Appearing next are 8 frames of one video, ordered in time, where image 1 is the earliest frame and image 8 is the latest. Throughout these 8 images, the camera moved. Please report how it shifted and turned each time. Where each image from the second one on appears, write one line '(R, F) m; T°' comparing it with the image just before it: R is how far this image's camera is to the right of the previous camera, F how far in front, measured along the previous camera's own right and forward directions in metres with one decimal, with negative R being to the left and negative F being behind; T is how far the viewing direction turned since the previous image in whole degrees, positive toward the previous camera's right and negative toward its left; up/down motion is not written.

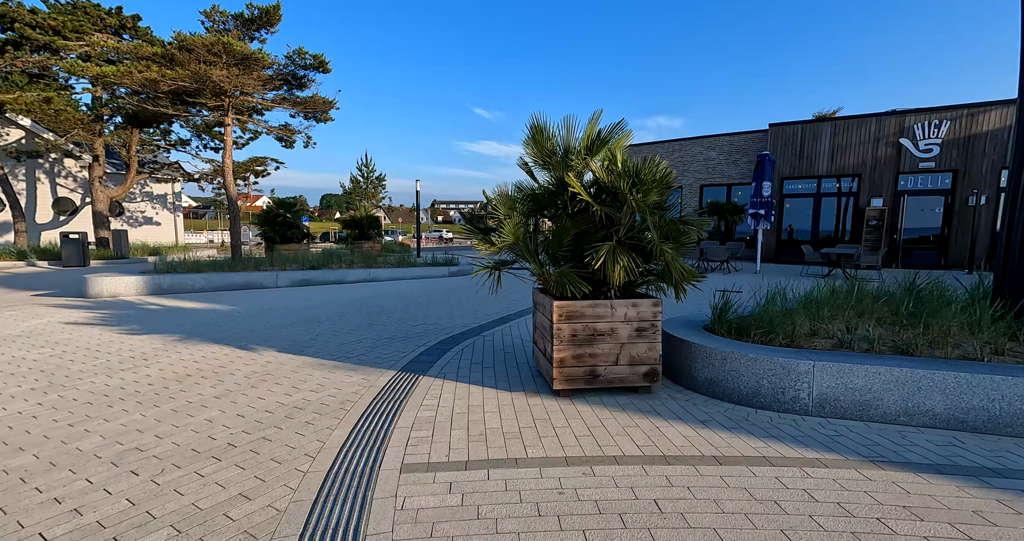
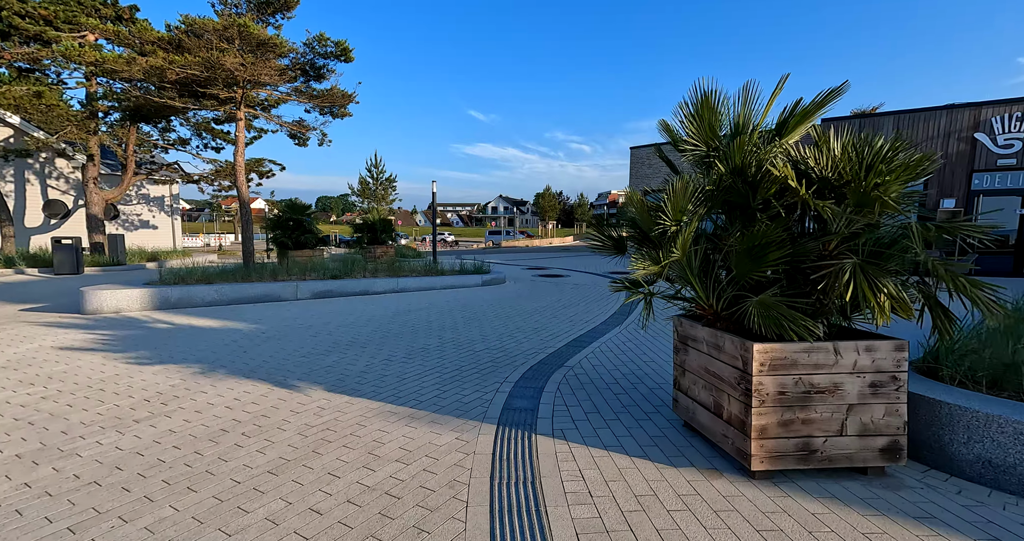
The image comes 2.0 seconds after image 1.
(-0.8, +0.9) m; +1°
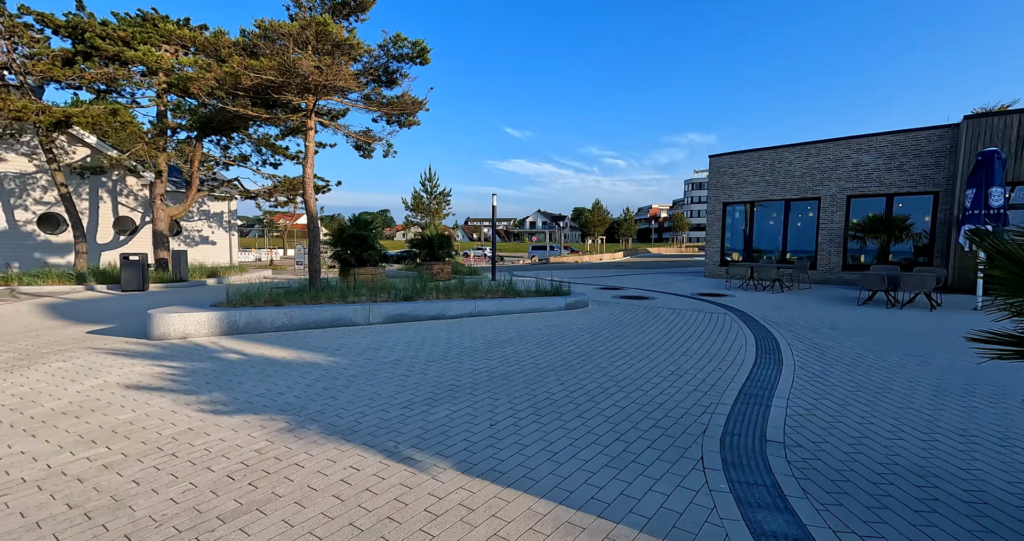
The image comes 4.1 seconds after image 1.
(-0.9, +1.0) m; -5°
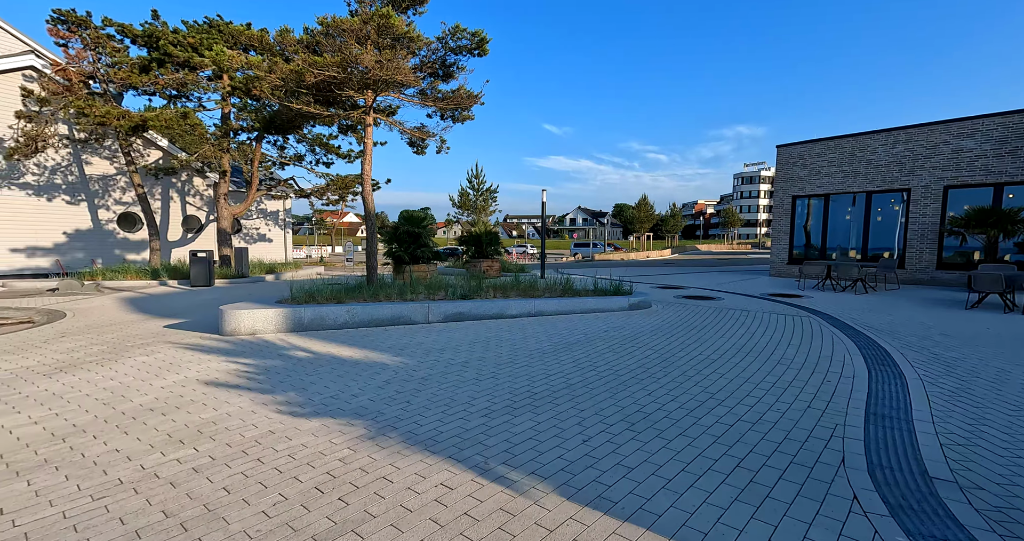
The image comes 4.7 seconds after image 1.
(-0.4, +0.3) m; -5°
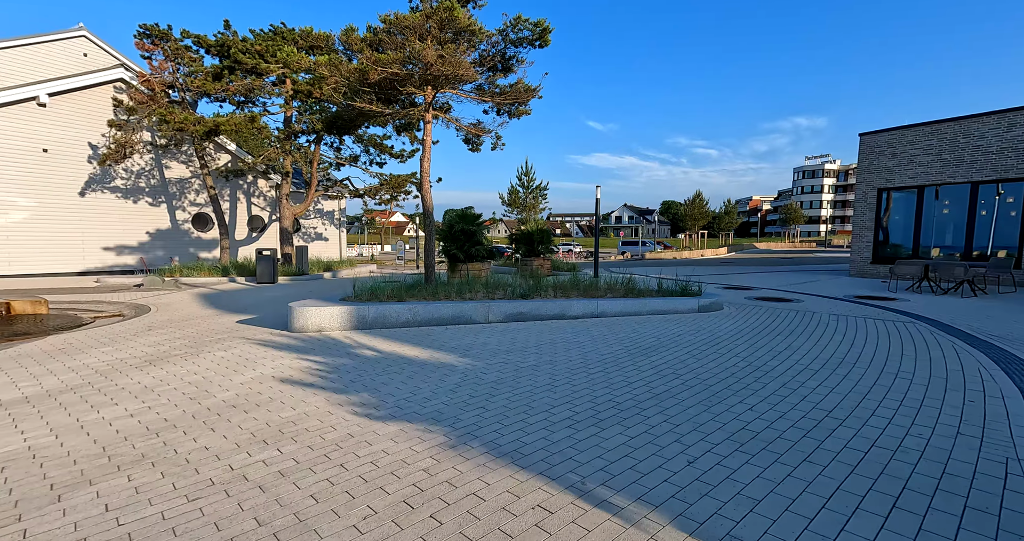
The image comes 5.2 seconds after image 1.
(-0.3, +0.2) m; -6°
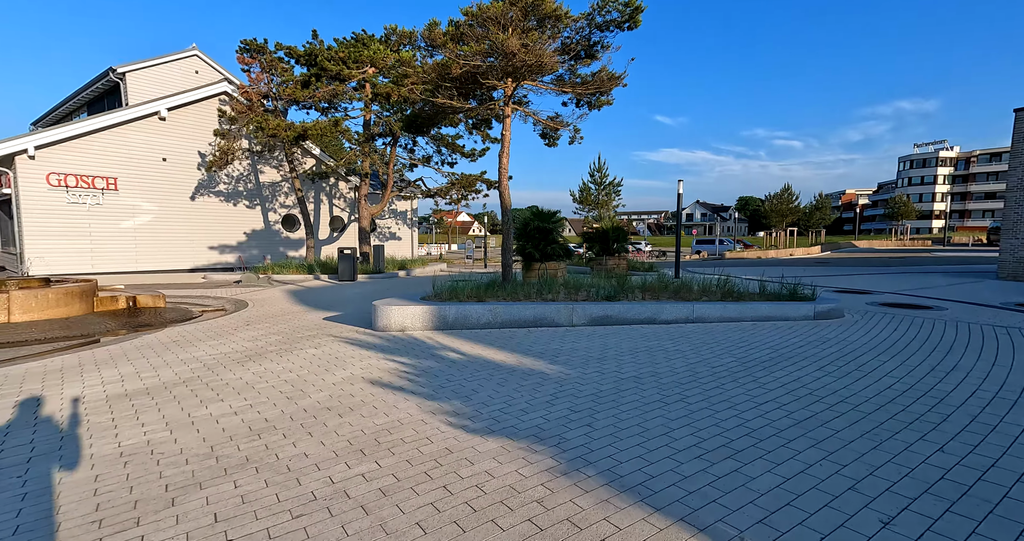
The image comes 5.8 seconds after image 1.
(-0.4, +0.4) m; -8°
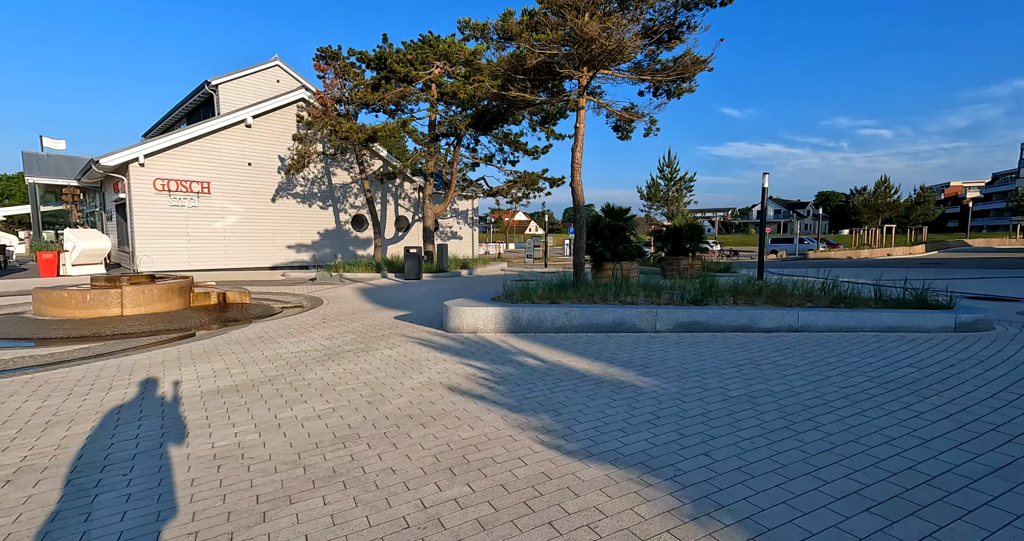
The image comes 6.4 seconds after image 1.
(-0.4, +0.4) m; -7°
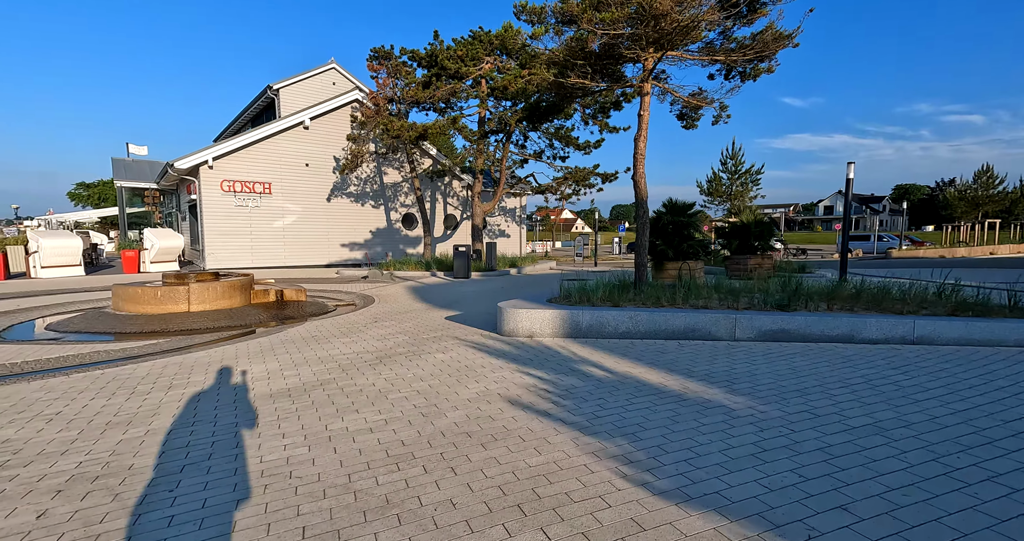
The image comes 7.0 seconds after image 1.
(-0.2, +0.6) m; -6°
